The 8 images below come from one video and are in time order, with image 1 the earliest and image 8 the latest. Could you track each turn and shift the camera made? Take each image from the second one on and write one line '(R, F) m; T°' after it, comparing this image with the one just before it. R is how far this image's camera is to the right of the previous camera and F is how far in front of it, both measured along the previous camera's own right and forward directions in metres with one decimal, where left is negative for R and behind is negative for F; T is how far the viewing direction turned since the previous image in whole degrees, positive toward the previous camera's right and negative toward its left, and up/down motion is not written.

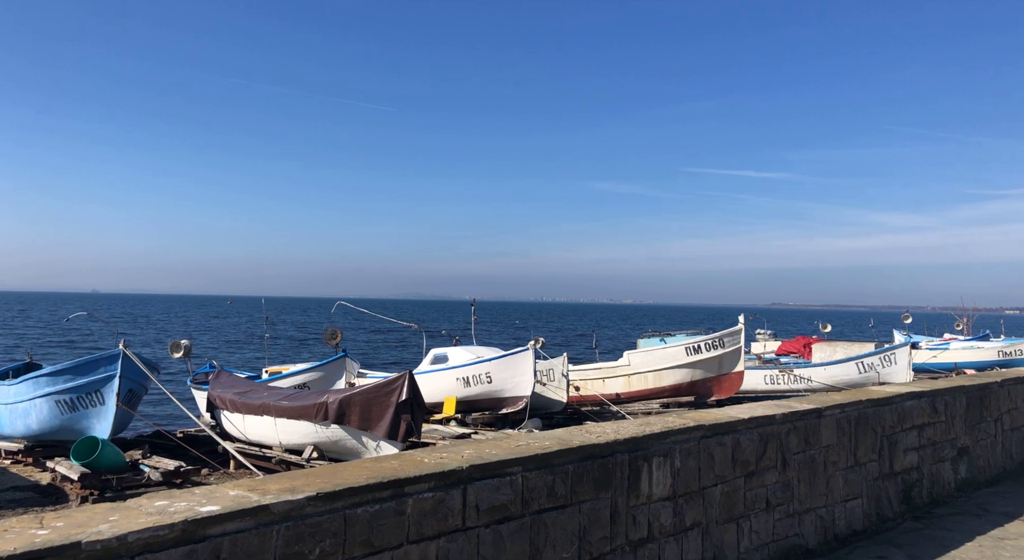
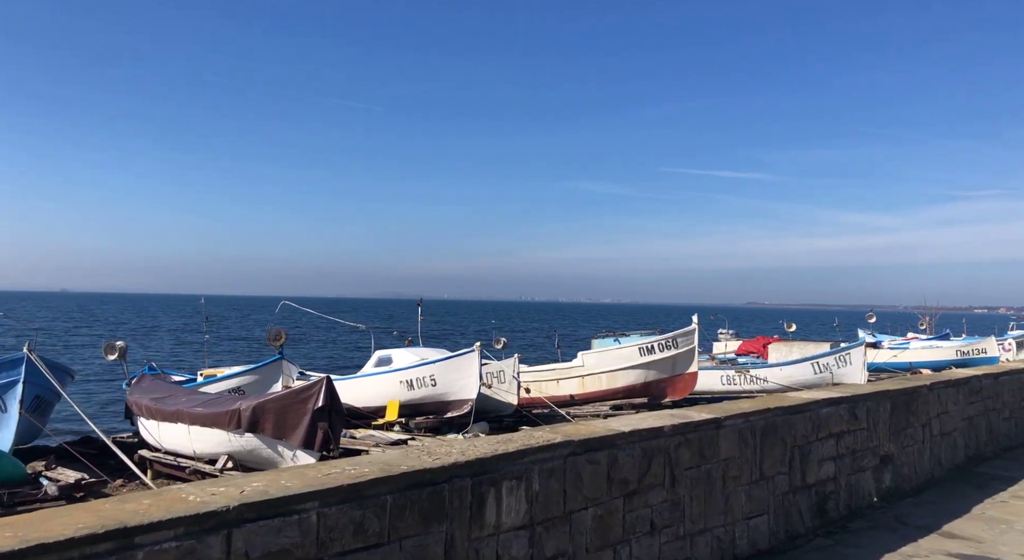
(+0.4, +0.3) m; +2°
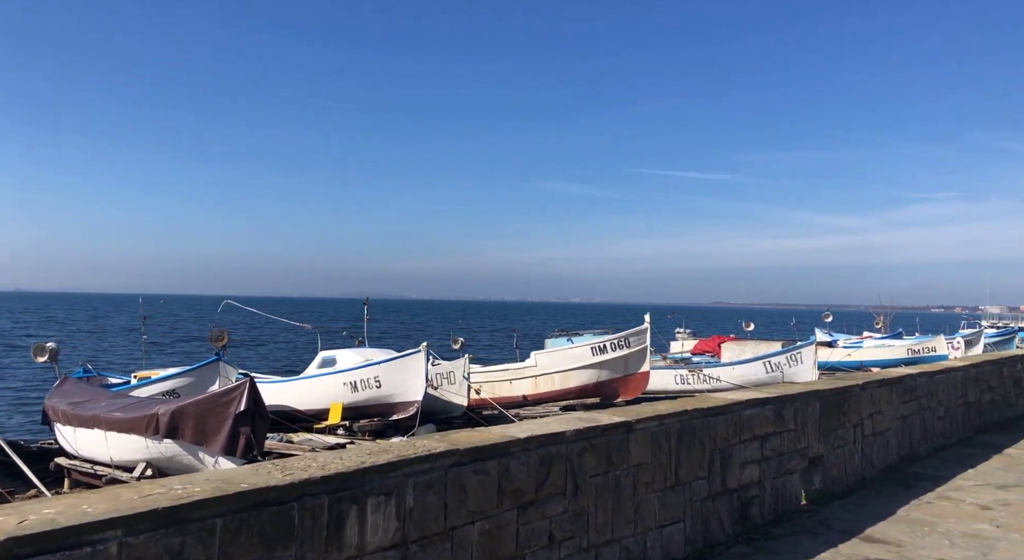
(+0.3, +0.2) m; +2°
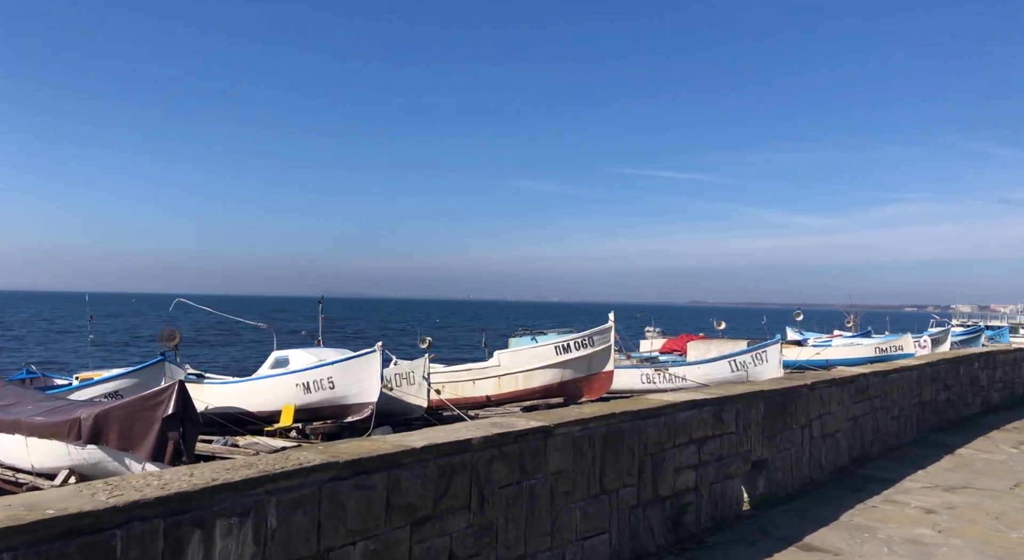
(+0.3, +0.2) m; +2°
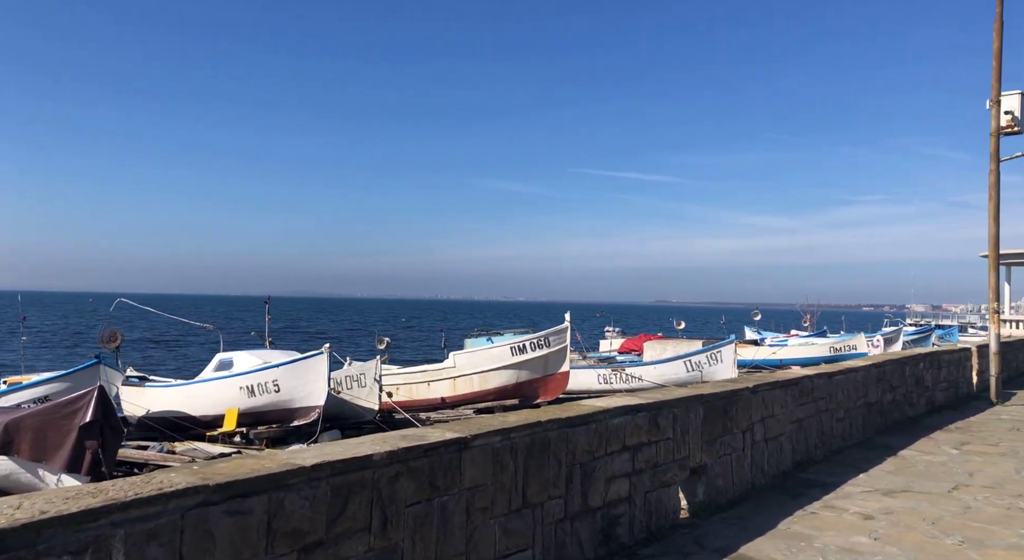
(+0.2, +0.2) m; +2°
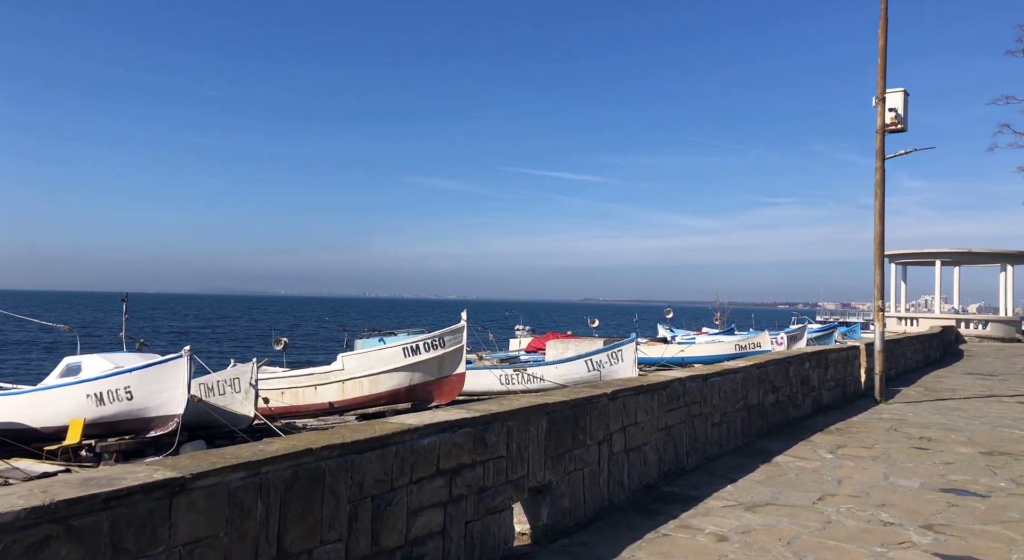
(+0.6, +0.6) m; +5°
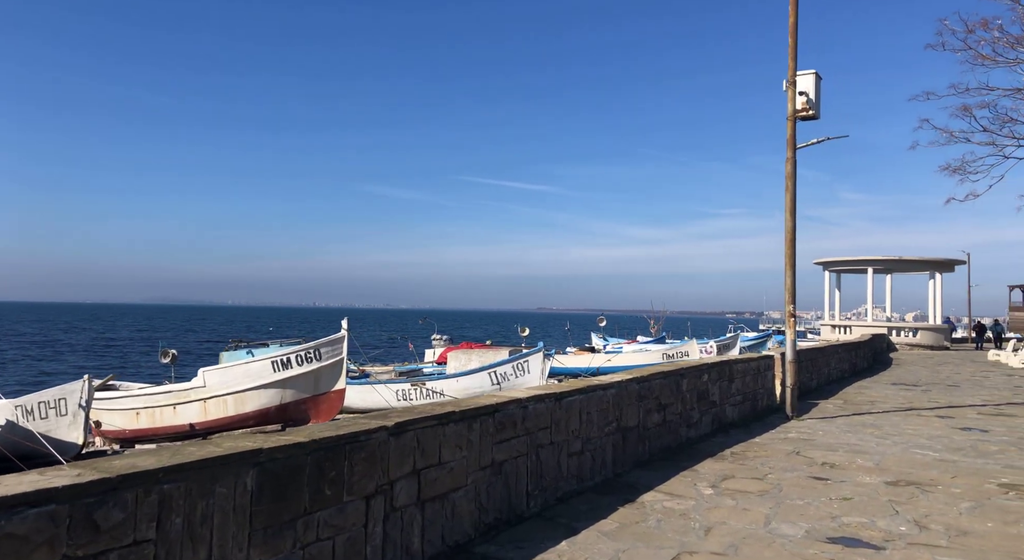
(+1.1, +1.6) m; +4°
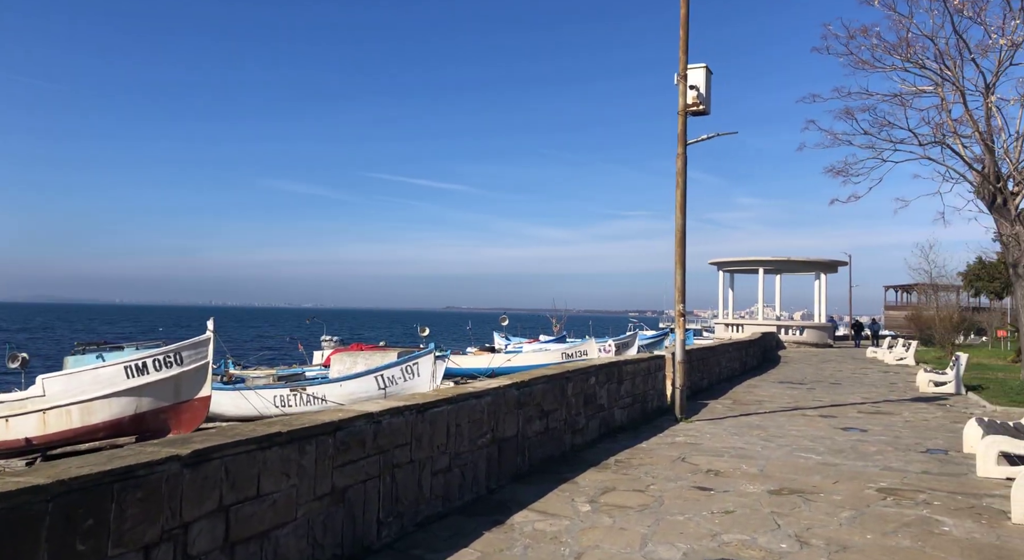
(+0.4, +0.8) m; +6°
